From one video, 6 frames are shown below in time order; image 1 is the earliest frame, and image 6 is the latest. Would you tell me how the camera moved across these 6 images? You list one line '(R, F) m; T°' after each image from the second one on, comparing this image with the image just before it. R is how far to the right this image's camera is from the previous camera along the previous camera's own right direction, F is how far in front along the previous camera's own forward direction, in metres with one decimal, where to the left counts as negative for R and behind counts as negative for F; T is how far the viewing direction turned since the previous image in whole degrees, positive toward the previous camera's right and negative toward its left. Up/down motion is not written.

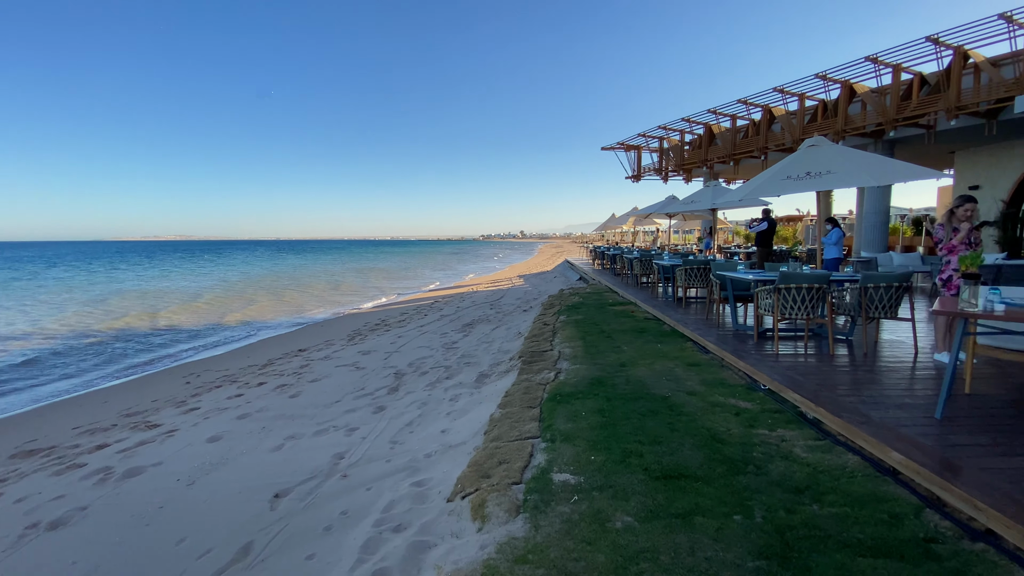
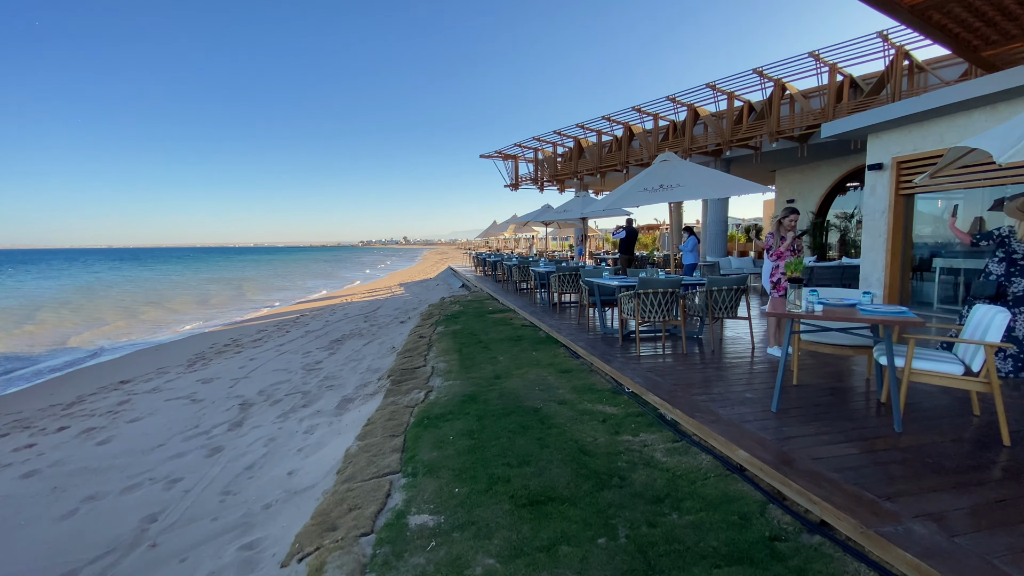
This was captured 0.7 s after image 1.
(+0.2, +0.2) m; +14°
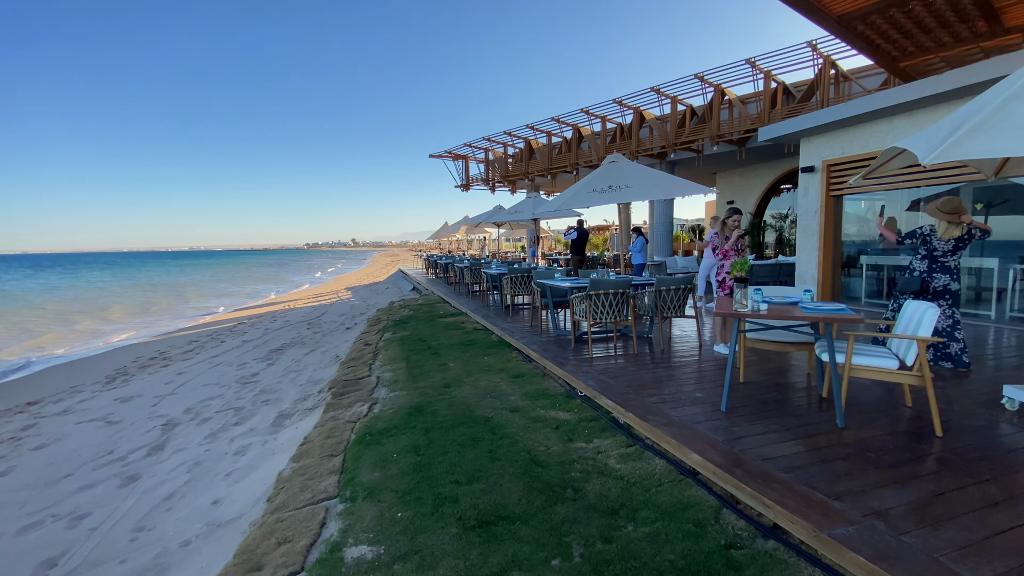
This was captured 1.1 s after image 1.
(0.0, +0.1) m; +6°
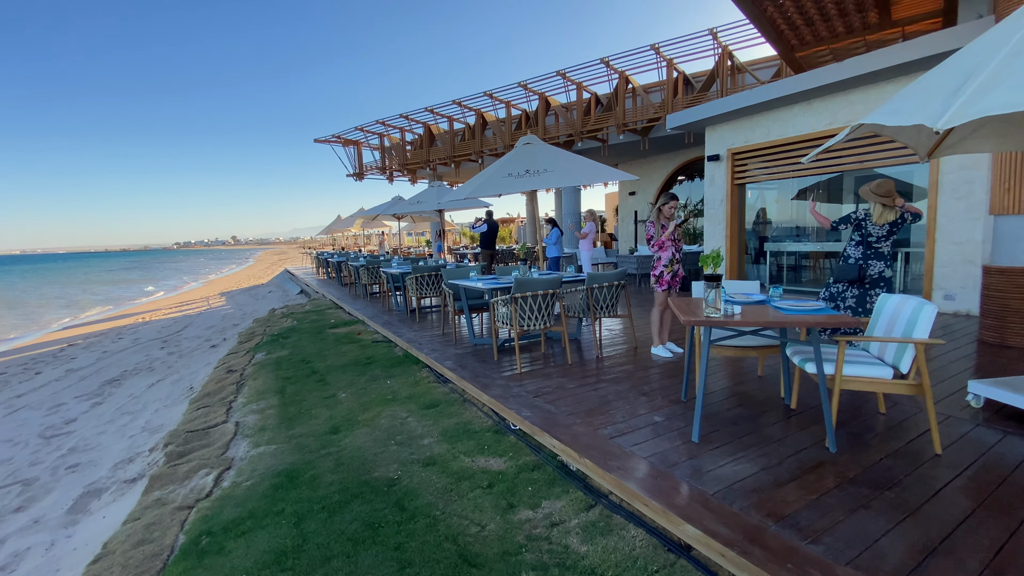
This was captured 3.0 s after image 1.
(0.0, +0.9) m; +12°
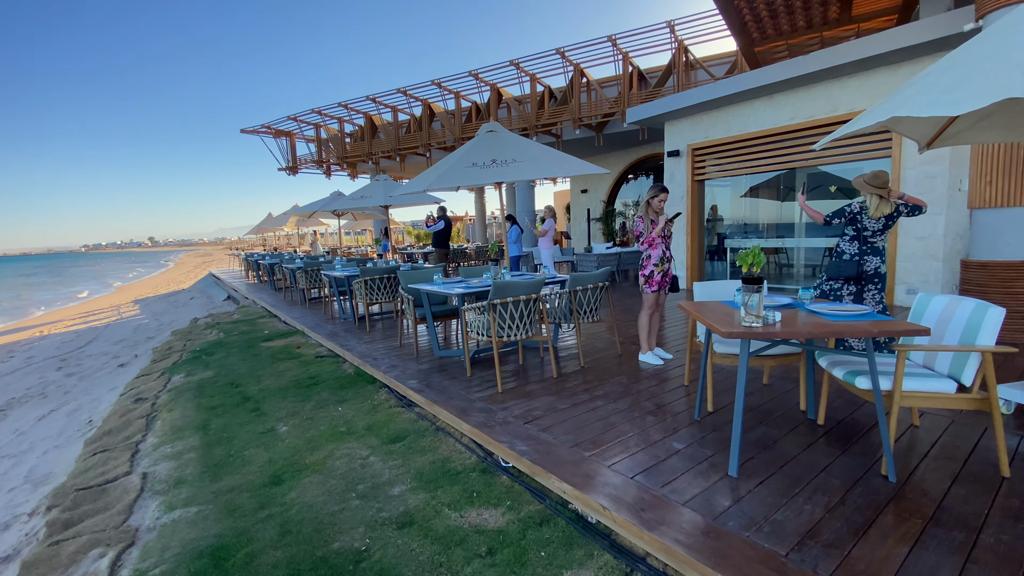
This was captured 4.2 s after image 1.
(-0.2, +0.6) m; +7°
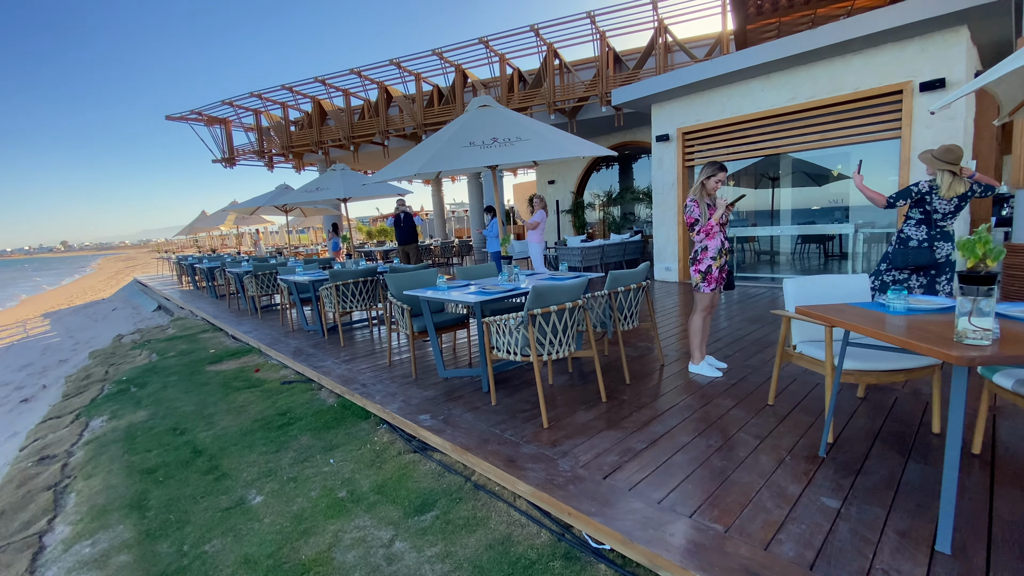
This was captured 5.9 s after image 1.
(-0.5, +0.8) m; +6°
